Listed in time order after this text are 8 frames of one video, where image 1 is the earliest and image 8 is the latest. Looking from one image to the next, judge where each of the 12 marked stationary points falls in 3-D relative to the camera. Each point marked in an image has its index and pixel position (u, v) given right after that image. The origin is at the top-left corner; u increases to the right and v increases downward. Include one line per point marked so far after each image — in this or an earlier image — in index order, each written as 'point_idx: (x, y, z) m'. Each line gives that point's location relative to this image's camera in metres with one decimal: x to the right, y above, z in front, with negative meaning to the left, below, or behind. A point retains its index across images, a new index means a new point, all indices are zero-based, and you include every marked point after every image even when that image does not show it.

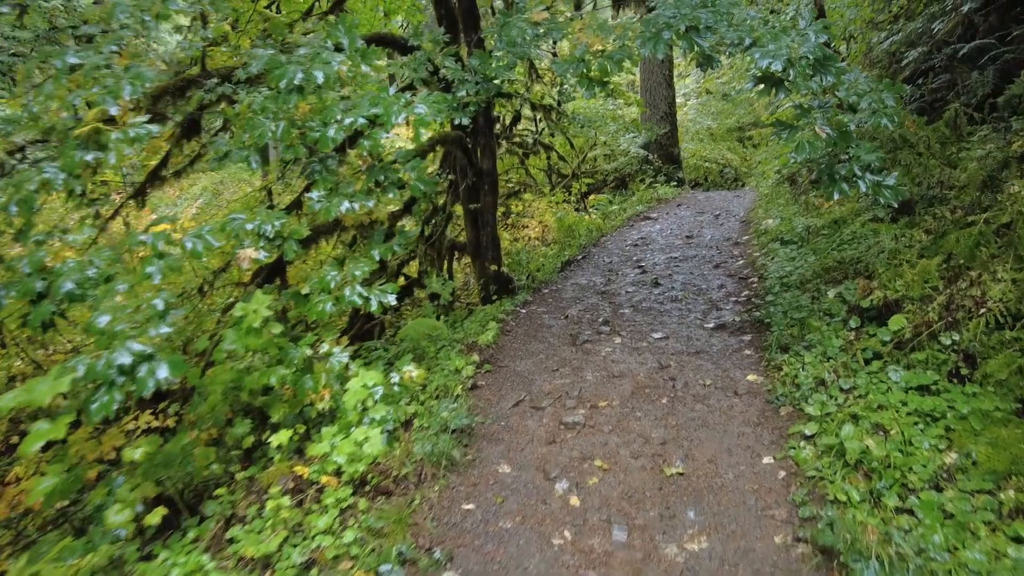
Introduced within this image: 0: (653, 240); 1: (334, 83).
0: (+2.2, +0.7, +9.8) m
1: (-1.0, +1.2, +3.8) m
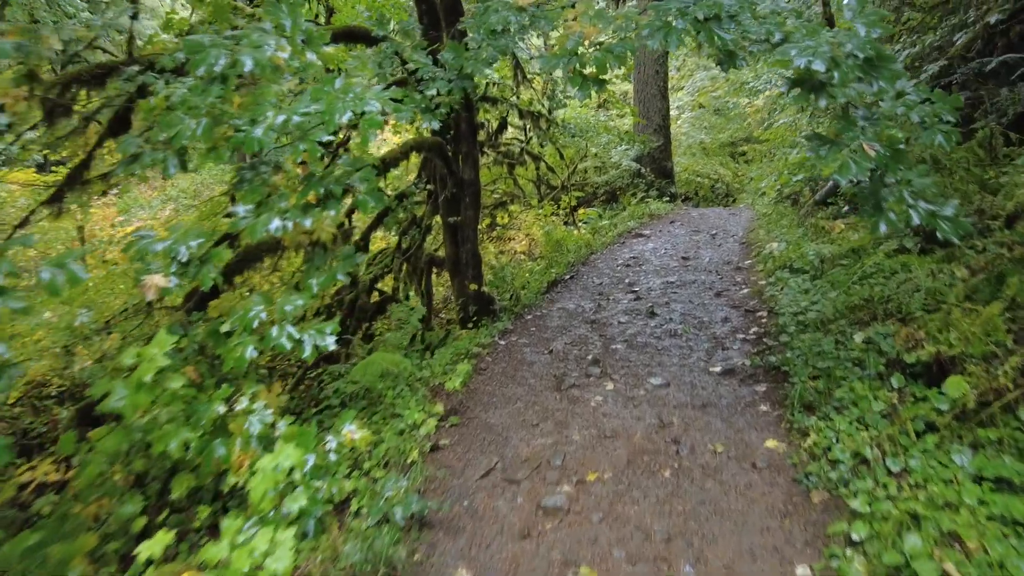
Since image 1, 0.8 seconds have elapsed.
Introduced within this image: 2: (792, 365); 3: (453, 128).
0: (+1.9, +0.4, +9.1) m
1: (-1.2, +1.0, +3.1) m
2: (+1.8, -0.5, +4.1) m
3: (-0.7, +1.9, +7.6) m
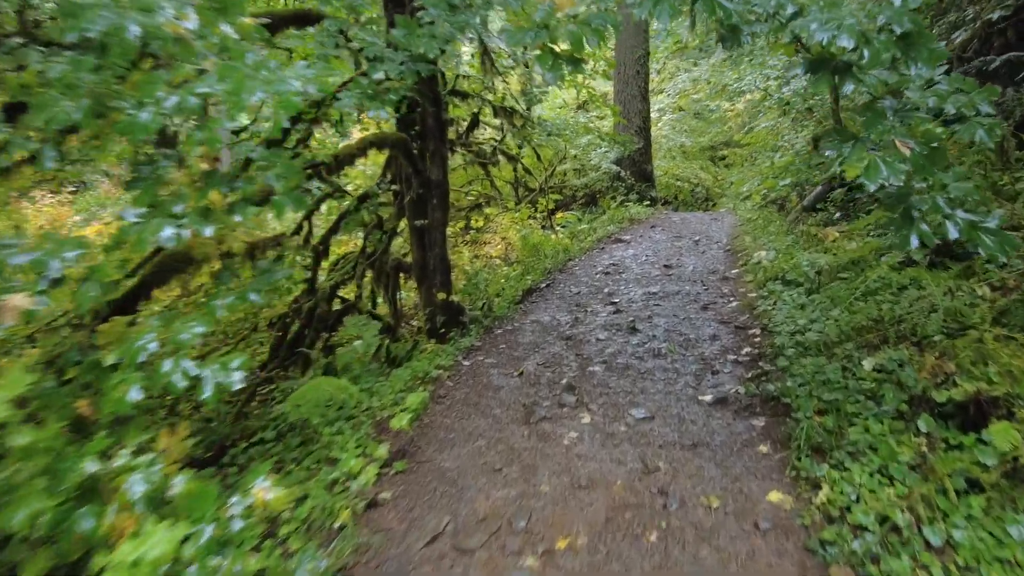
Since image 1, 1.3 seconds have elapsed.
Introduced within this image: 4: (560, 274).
0: (+1.6, +0.3, +8.6) m
1: (-1.3, +0.9, +2.5) m
2: (+1.5, -0.6, +3.5) m
3: (-1.0, +1.8, +7.0) m
4: (+0.7, +0.3, +9.4) m
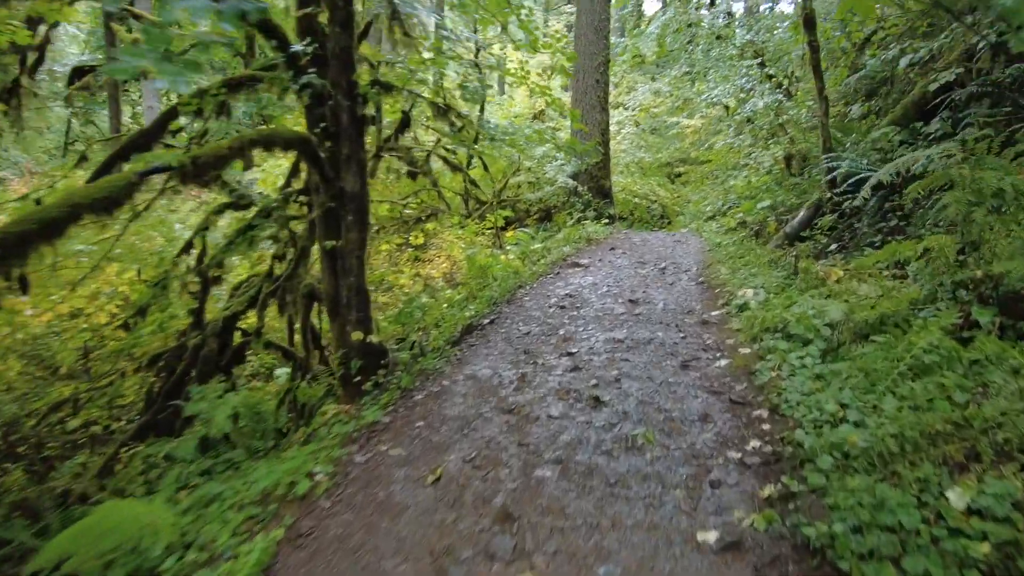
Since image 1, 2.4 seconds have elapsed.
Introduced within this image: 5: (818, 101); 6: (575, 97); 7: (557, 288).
0: (+0.8, -0.1, +7.3) m
1: (-1.6, +0.7, +1.0) m
2: (+1.2, -0.9, +2.3) m
3: (-1.6, +1.4, +5.6) m
4: (0.0, -0.1, +8.1) m
5: (+3.5, +2.1, +7.3) m
6: (+1.5, +4.5, +15.4) m
7: (+0.6, 0.0, +8.3) m
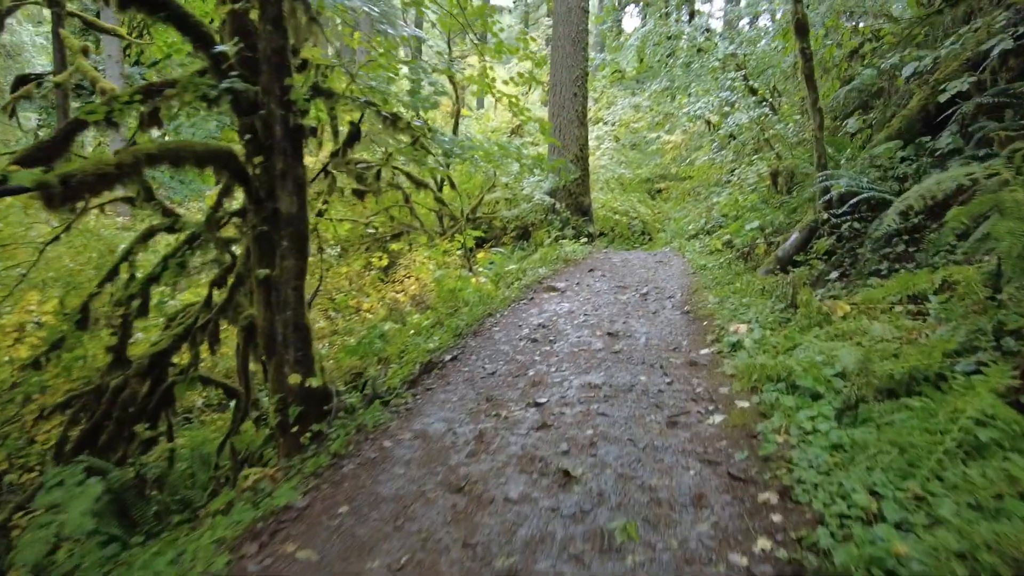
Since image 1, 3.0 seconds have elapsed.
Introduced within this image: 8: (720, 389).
0: (+0.5, -0.4, +6.6) m
1: (-1.8, +0.5, +0.2) m
2: (+1.0, -1.1, +1.5) m
3: (-1.9, +1.2, +4.8) m
4: (-0.4, -0.5, +7.3) m
5: (+3.2, +1.8, +6.7) m
6: (+0.9, +4.0, +14.8) m
7: (+0.2, -0.3, +7.6) m
8: (+1.4, -0.7, +4.2) m
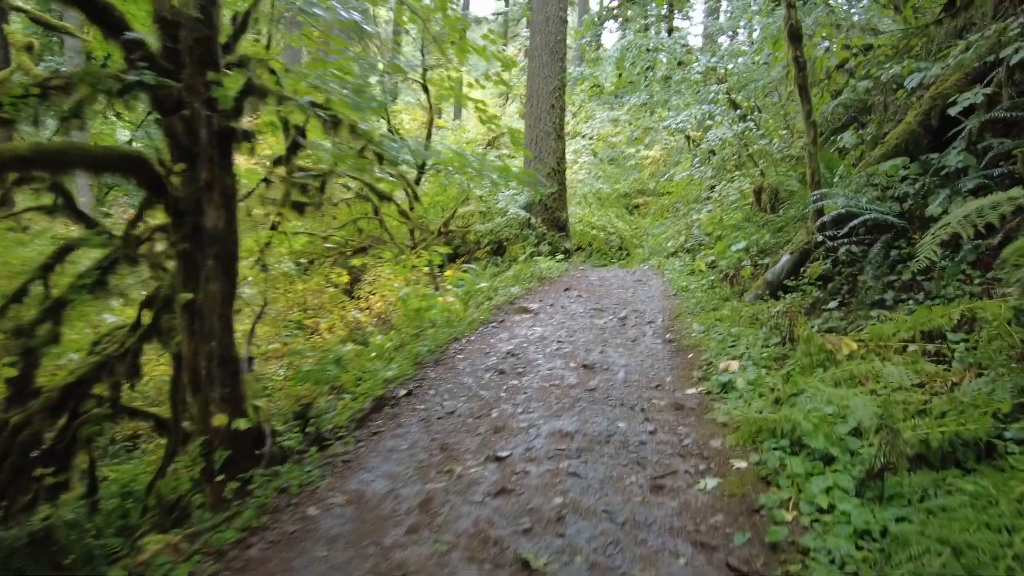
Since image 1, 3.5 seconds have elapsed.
0: (+0.2, -0.7, +6.0) m
1: (-1.8, +0.4, -0.5) m
2: (+0.8, -1.3, +0.9) m
3: (-2.1, +1.0, +4.1) m
4: (-0.7, -0.7, +6.6) m
5: (+2.8, +1.6, +6.2) m
6: (+0.4, +3.6, +14.2) m
7: (-0.1, -0.6, +6.9) m
8: (+1.1, -0.9, +3.6) m
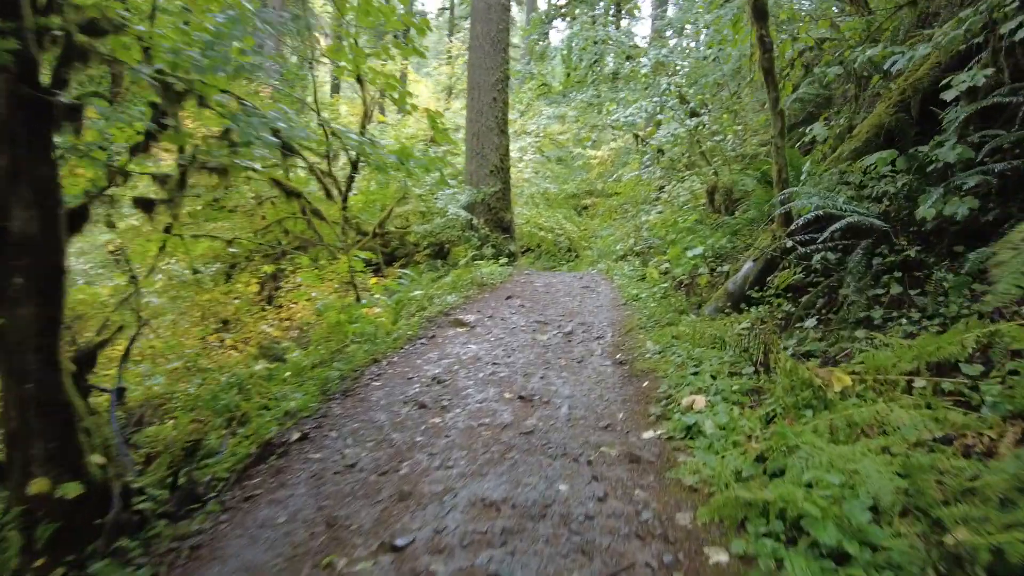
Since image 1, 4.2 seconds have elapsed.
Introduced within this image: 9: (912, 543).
0: (-0.4, -0.8, +5.0) m
1: (-1.9, +0.3, -1.5) m
2: (+0.6, -1.4, 0.0) m
3: (-2.6, +0.9, +3.0) m
4: (-1.4, -0.8, +5.6) m
5: (+2.2, +1.5, +5.5) m
6: (-0.9, +3.5, +13.3) m
7: (-0.8, -0.7, +5.9) m
8: (+0.7, -1.0, +2.7) m
9: (+1.2, -0.8, +2.0) m
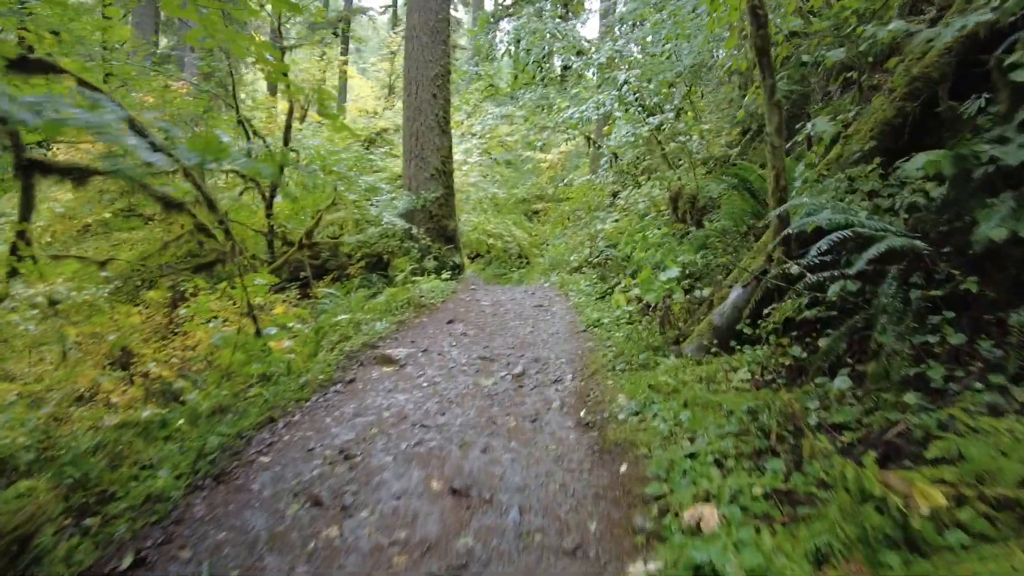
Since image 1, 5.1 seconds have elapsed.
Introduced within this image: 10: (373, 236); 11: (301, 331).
0: (-0.8, -1.1, +3.8) m
1: (-1.9, 0.0, -2.9) m
2: (+0.6, -1.6, -1.2) m
3: (-2.8, +0.6, +1.6) m
4: (-1.8, -1.1, +4.3) m
5: (+1.7, +1.2, +4.4) m
6: (-2.0, +3.2, +12.0) m
7: (-1.3, -1.0, +4.6) m
8: (+0.5, -1.2, +1.5) m
9: (+1.1, -1.0, +0.9) m
10: (-2.5, +0.9, +11.3) m
11: (-2.5, -0.5, +7.6) m
